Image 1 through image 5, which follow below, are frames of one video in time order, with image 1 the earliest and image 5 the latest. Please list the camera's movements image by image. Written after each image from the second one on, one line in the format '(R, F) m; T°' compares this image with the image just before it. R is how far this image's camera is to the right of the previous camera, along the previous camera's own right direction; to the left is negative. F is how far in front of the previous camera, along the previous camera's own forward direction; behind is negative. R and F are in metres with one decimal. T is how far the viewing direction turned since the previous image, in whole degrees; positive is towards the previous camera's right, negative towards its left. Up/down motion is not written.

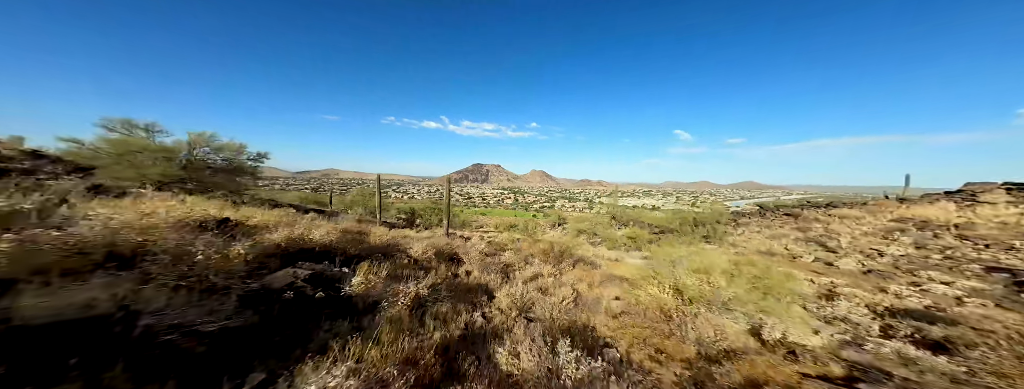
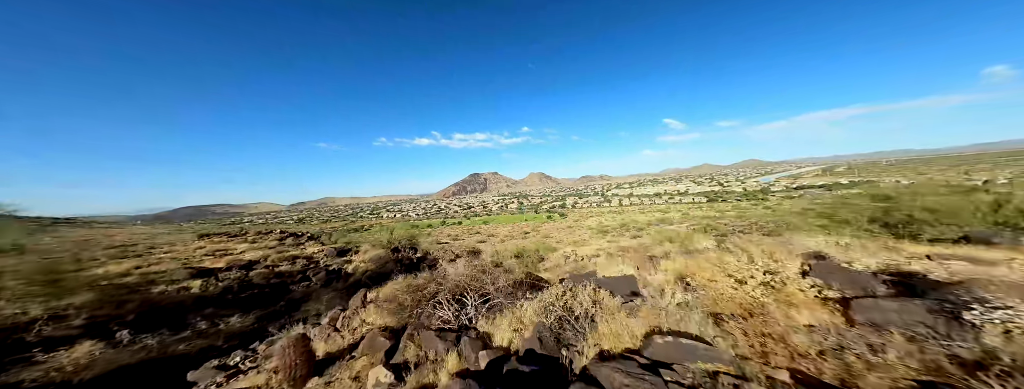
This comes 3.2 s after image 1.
(-1.4, +4.5) m; +1°
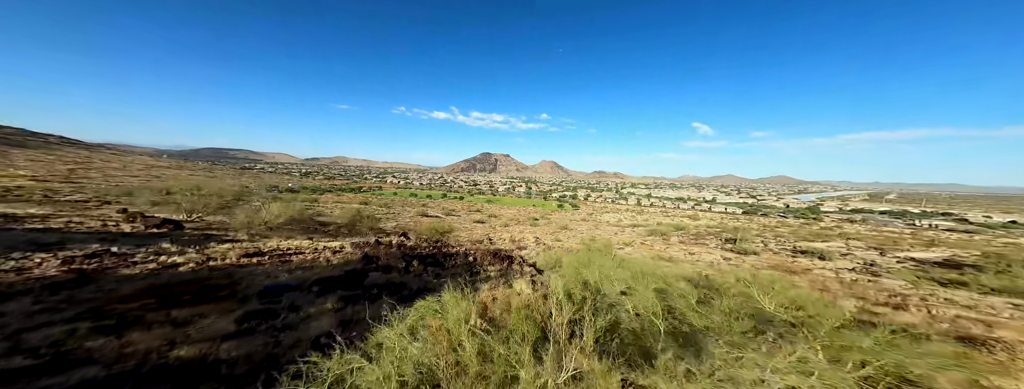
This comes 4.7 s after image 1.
(-0.2, +3.7) m; -1°
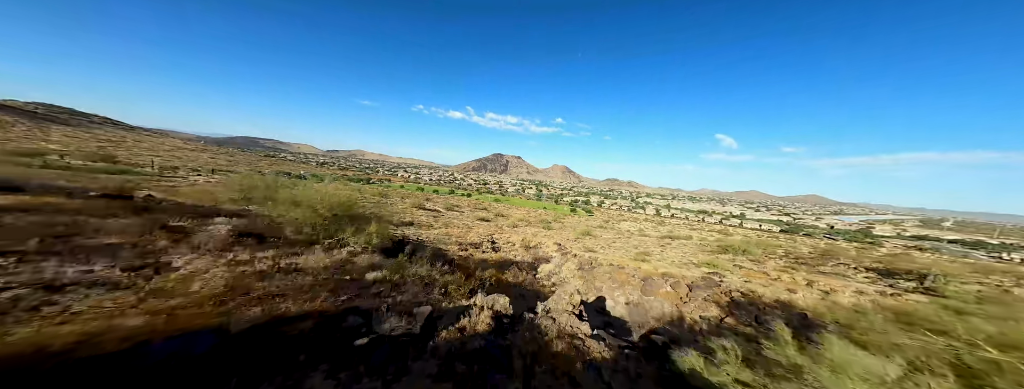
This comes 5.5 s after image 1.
(-0.1, +2.2) m; -2°
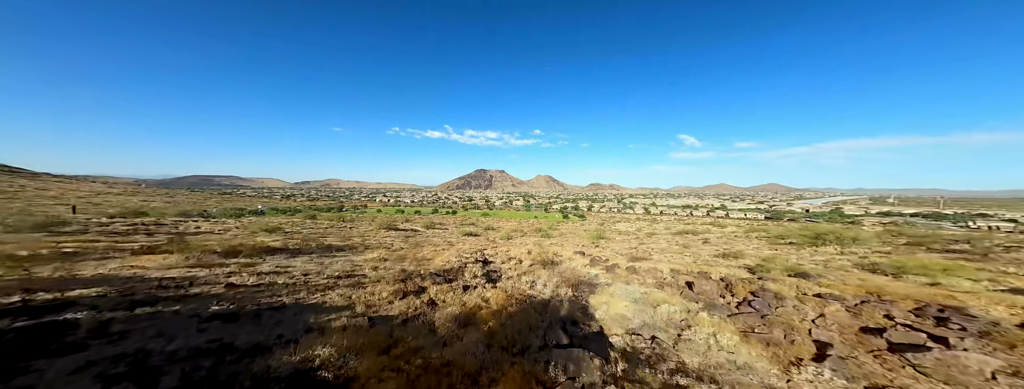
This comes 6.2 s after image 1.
(-0.2, +1.6) m; +3°
